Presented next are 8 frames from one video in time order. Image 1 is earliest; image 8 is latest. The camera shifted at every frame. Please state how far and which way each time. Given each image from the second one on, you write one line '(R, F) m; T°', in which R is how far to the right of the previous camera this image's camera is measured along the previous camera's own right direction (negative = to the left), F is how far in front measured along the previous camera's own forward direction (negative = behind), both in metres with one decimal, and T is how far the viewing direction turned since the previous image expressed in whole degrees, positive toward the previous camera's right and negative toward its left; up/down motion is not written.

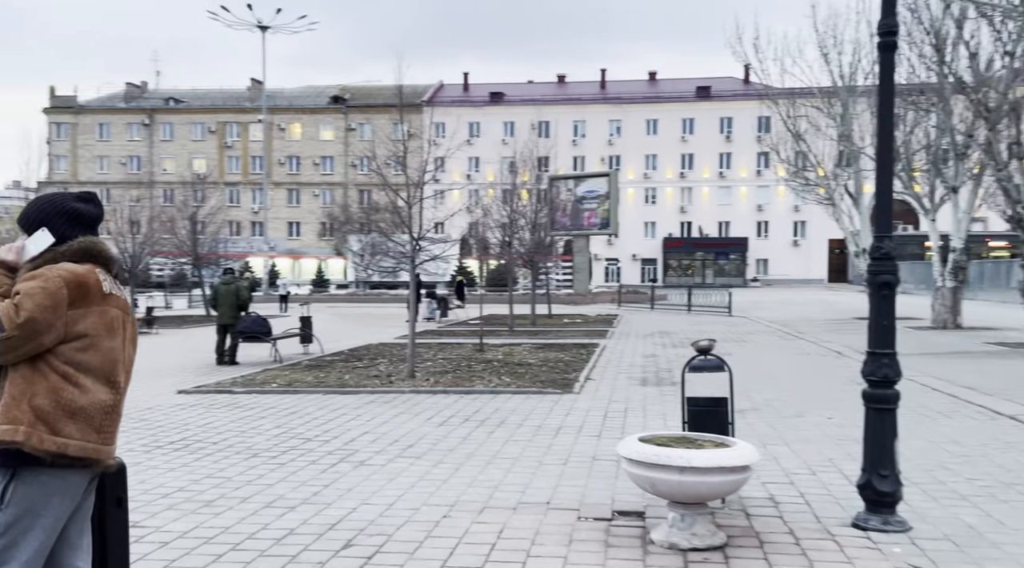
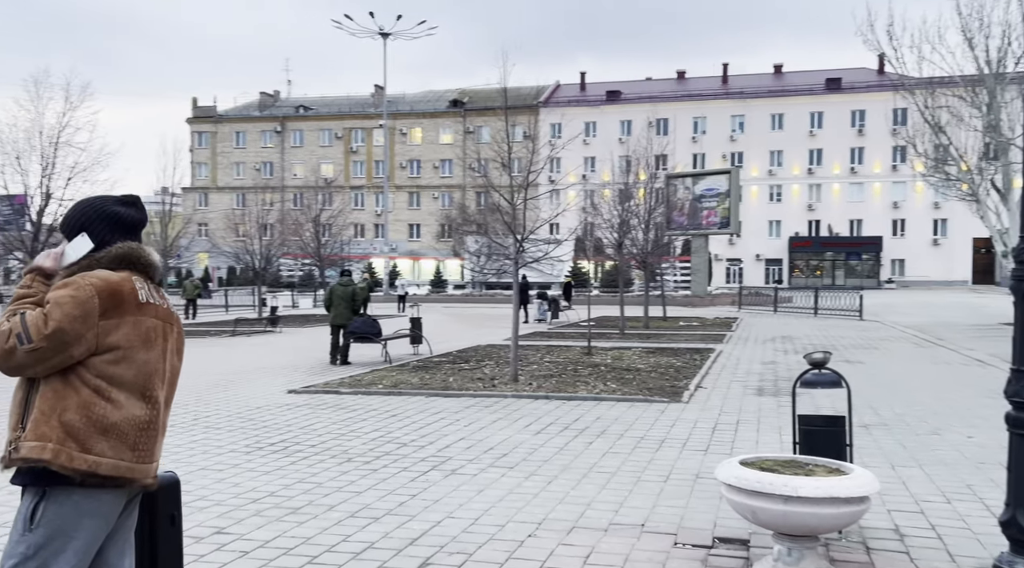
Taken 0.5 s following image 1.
(+0.3, +0.3) m; -8°
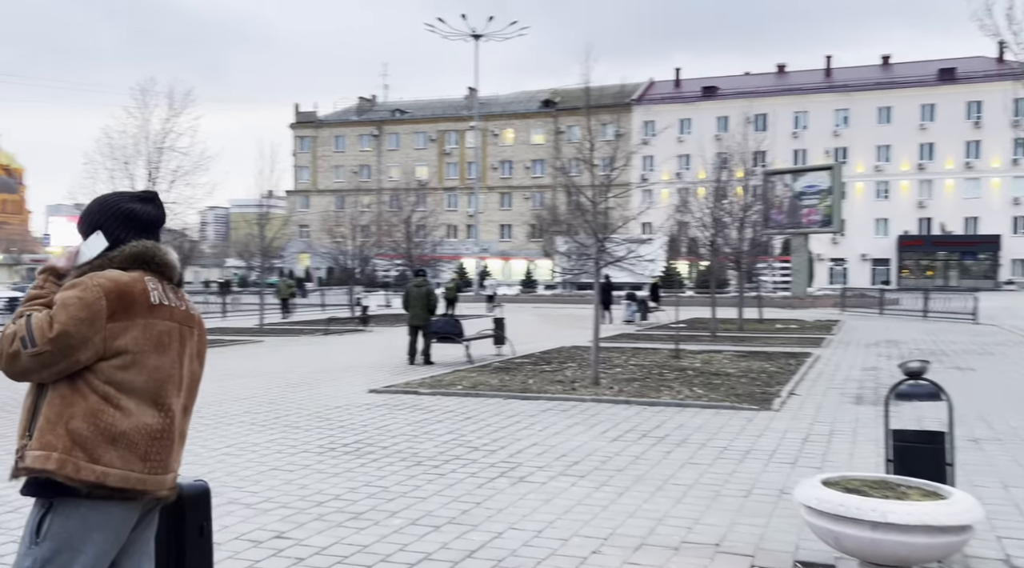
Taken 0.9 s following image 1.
(+0.2, +0.3) m; -6°
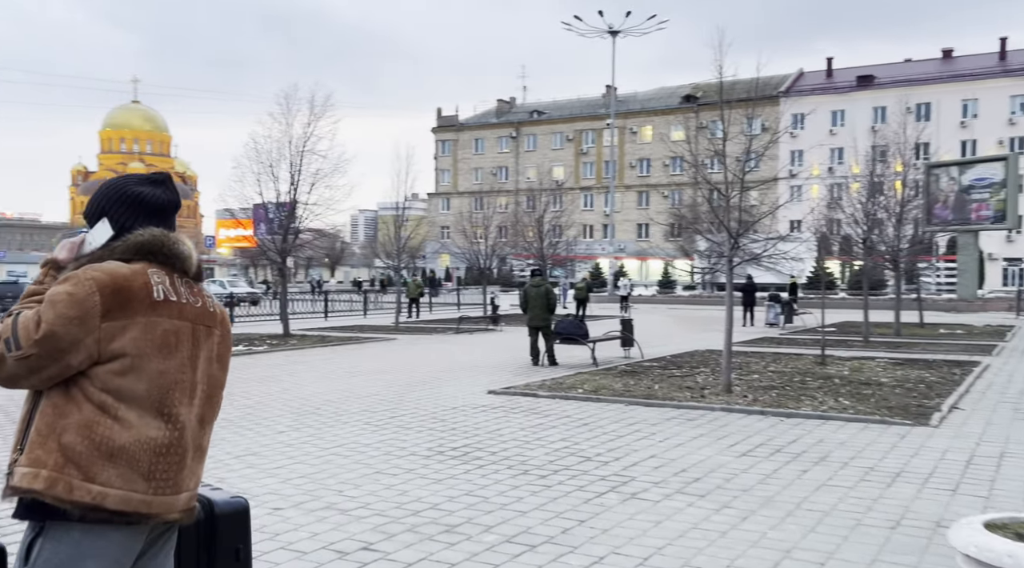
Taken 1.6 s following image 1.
(+0.3, +0.6) m; -8°
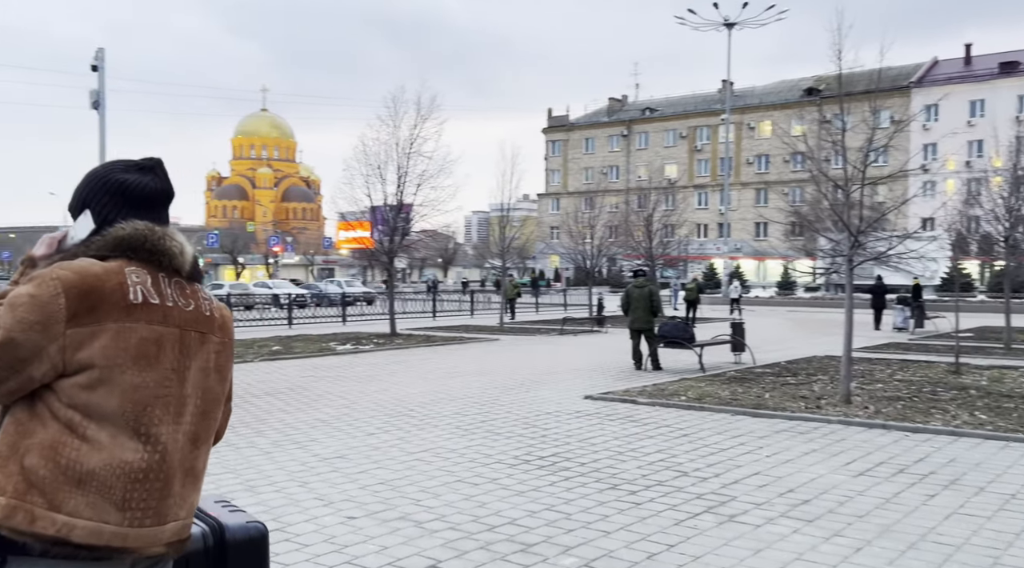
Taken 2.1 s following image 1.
(+0.2, +0.5) m; -7°
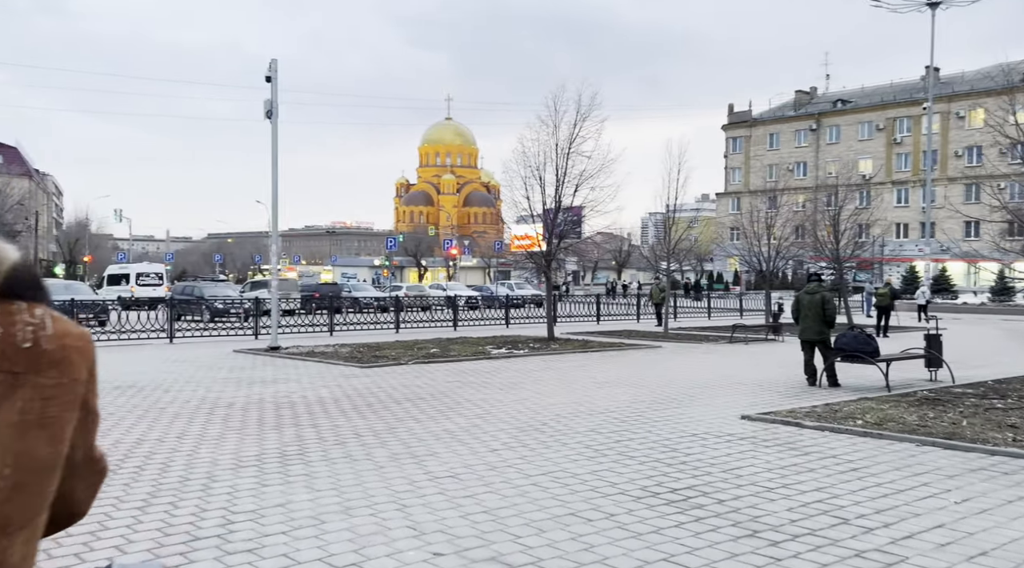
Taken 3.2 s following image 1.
(+0.4, +1.1) m; -11°
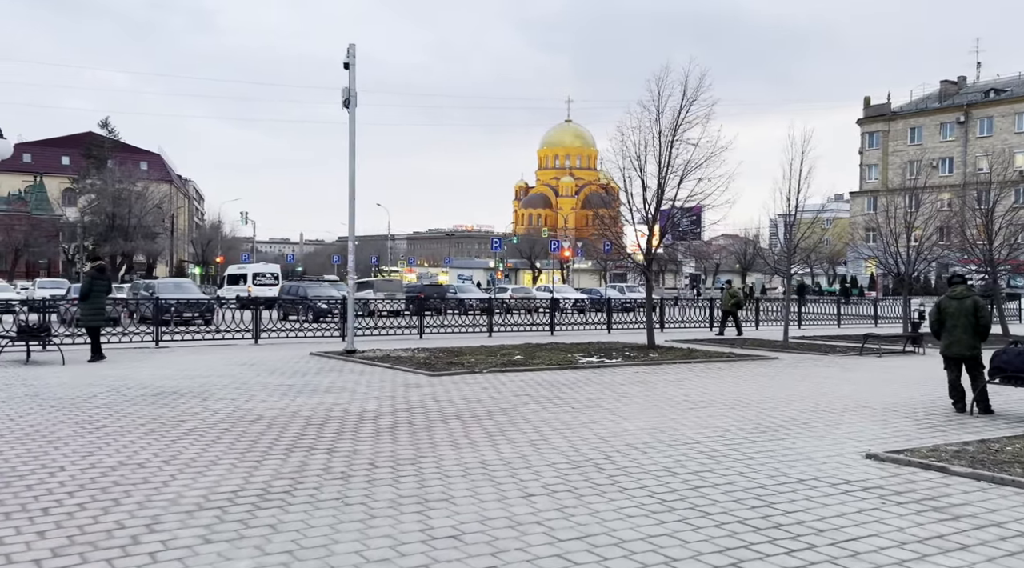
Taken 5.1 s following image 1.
(+0.5, +2.0) m; -7°
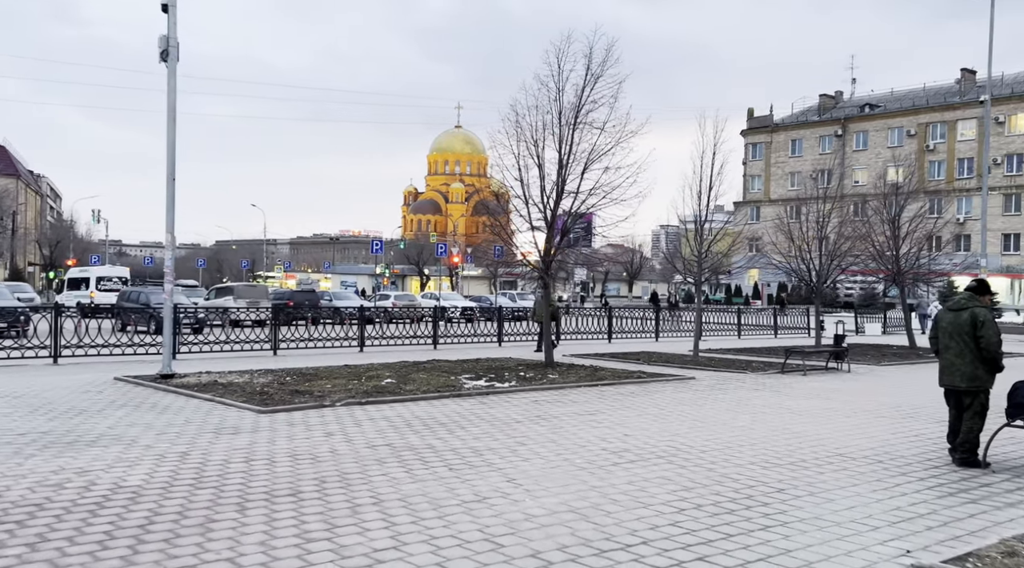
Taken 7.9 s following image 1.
(+0.3, +3.6) m; +6°
